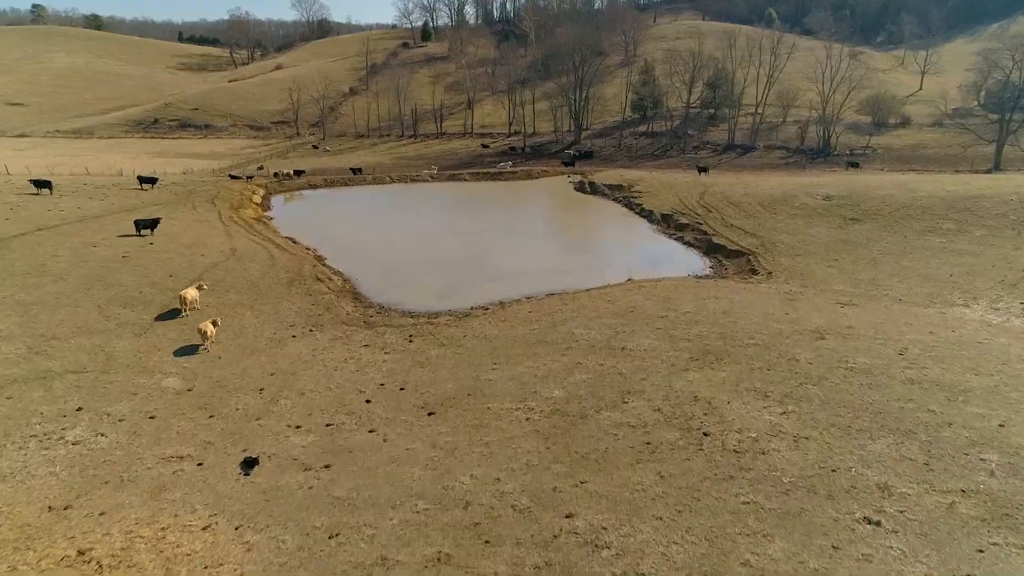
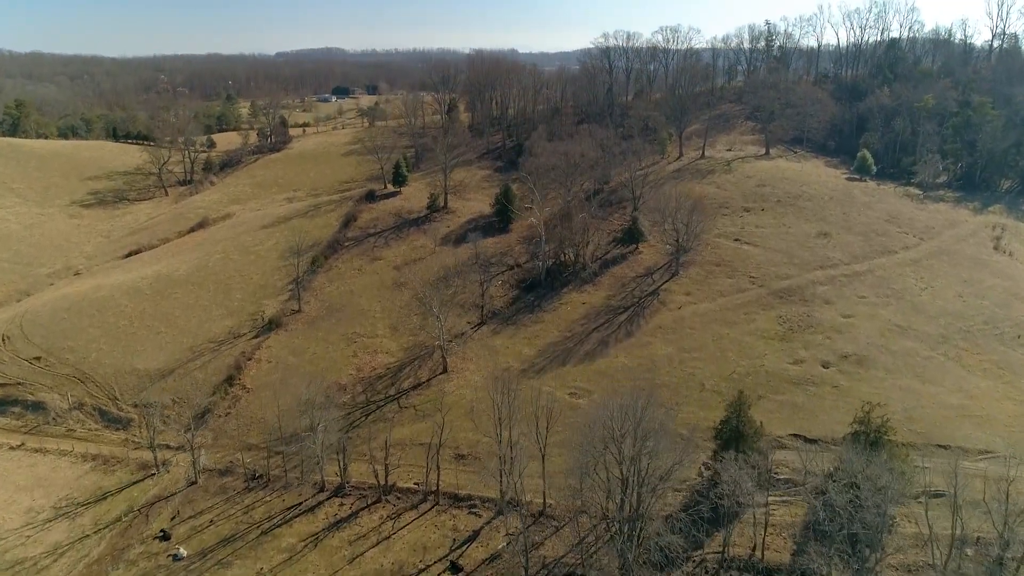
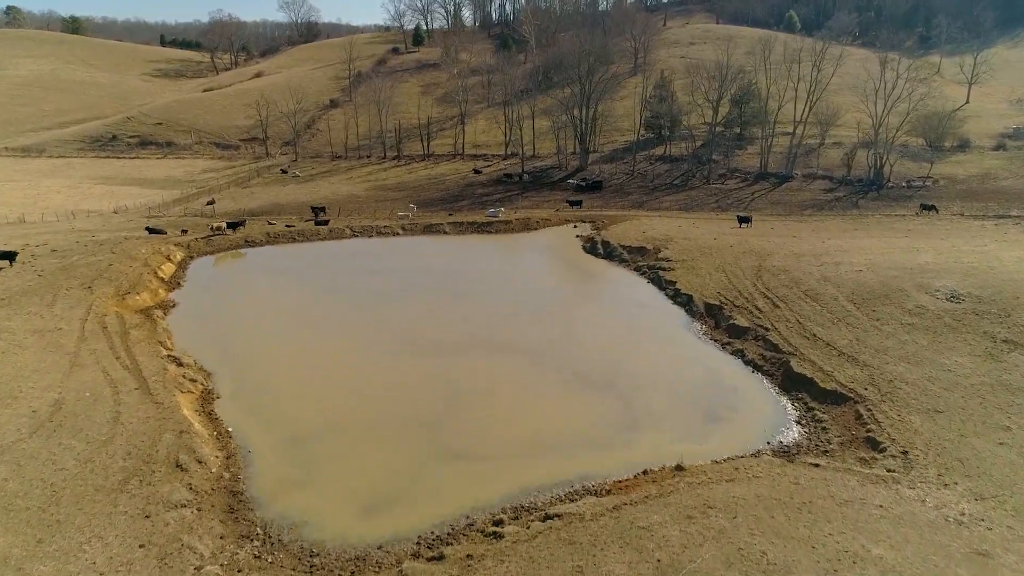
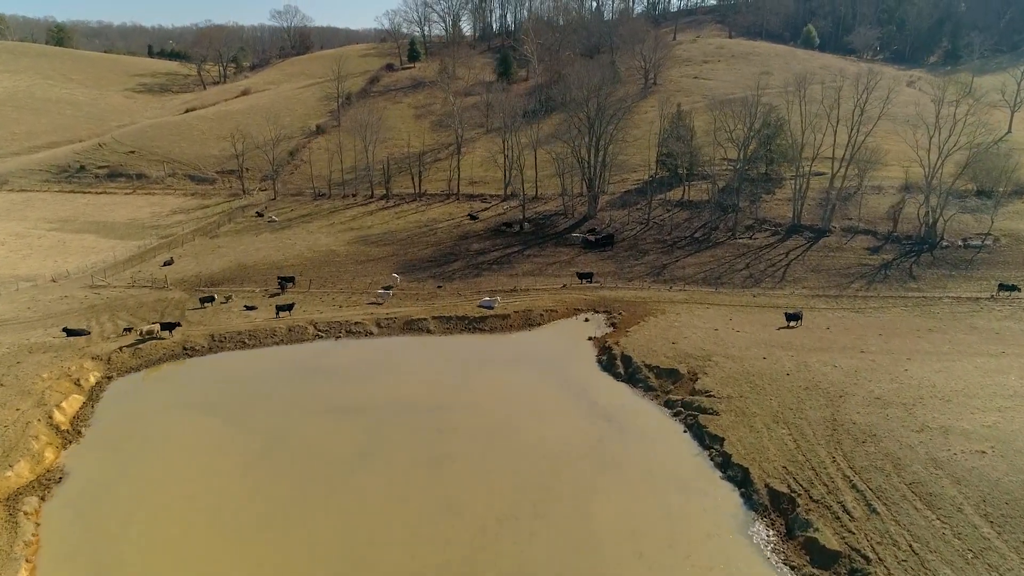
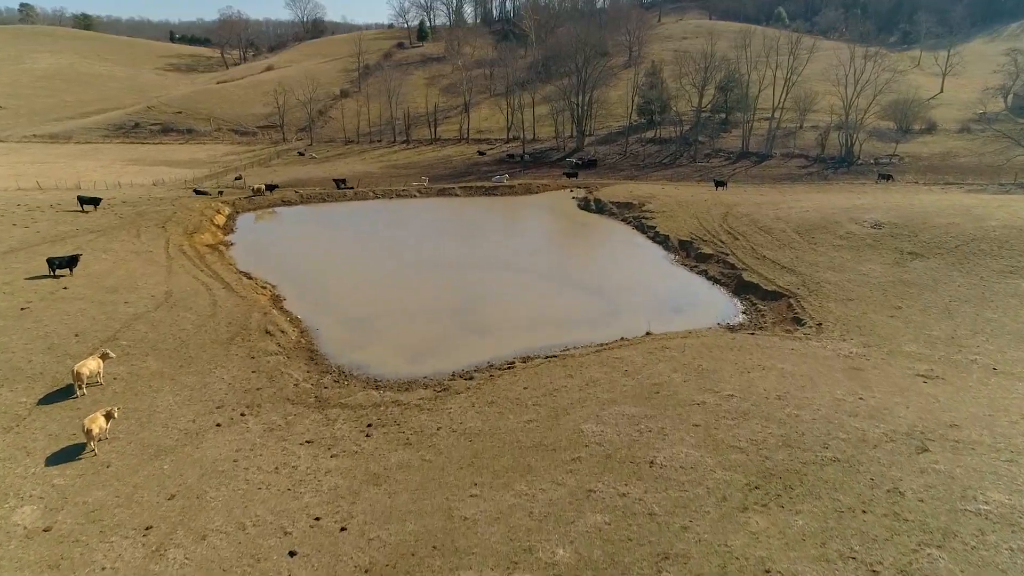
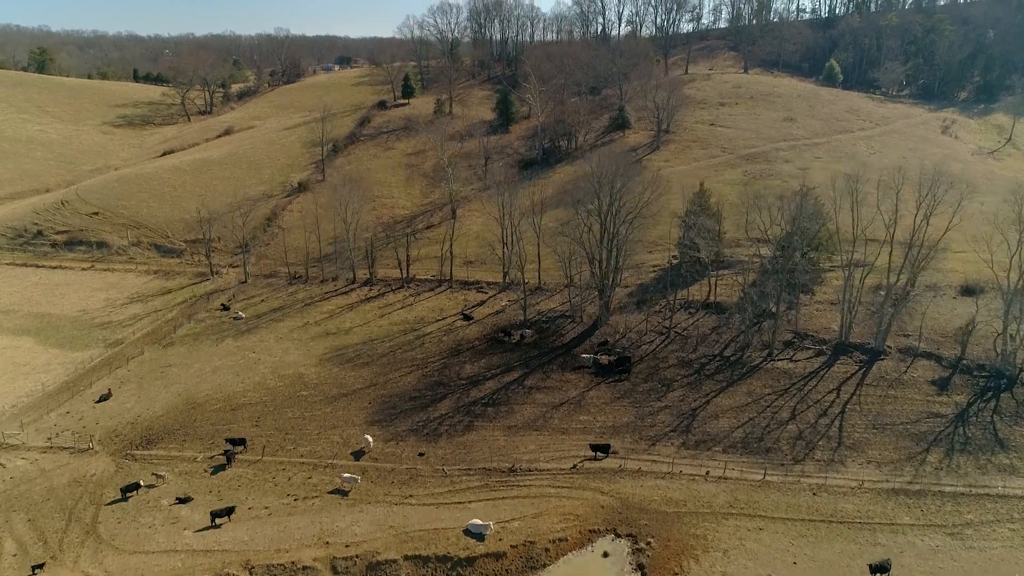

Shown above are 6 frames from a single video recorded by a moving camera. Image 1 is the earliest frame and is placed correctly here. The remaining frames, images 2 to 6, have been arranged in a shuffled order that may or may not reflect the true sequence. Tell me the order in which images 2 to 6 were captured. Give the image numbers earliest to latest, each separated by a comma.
5, 3, 4, 6, 2
